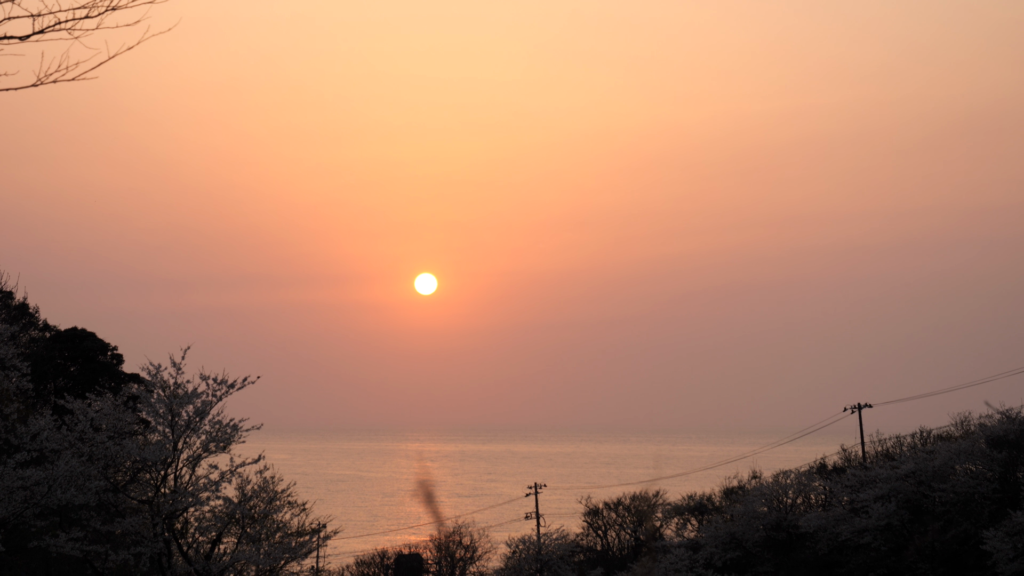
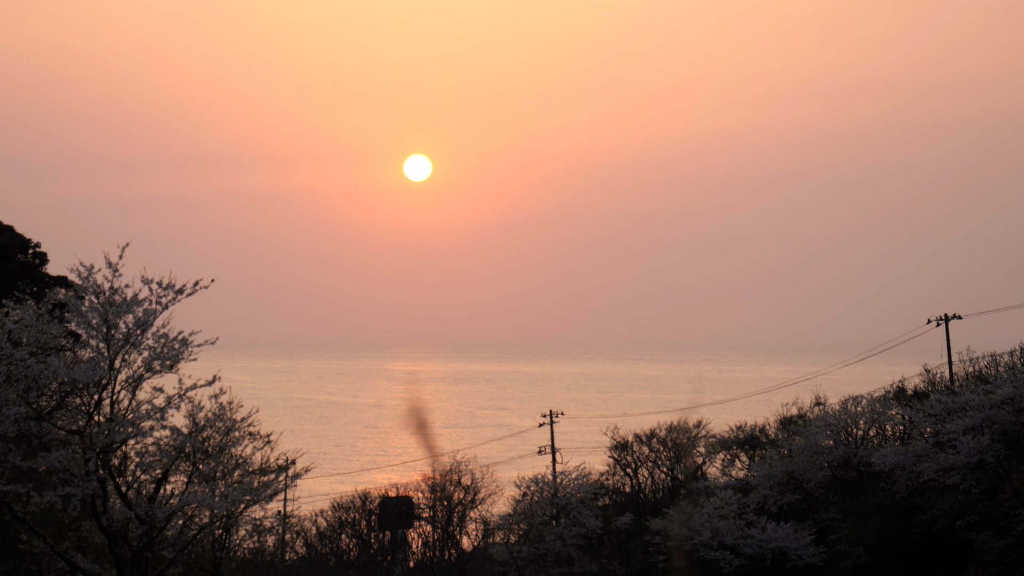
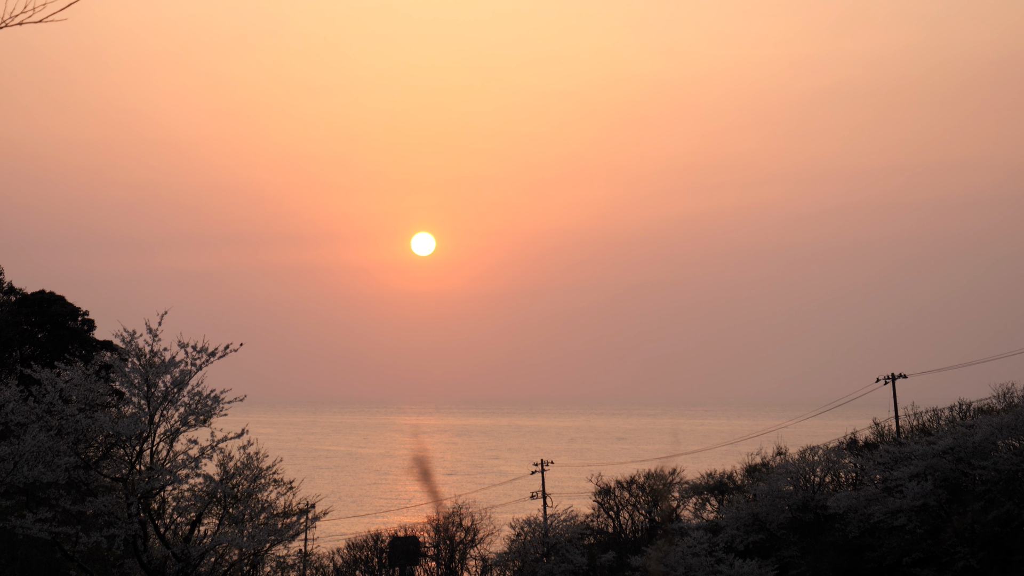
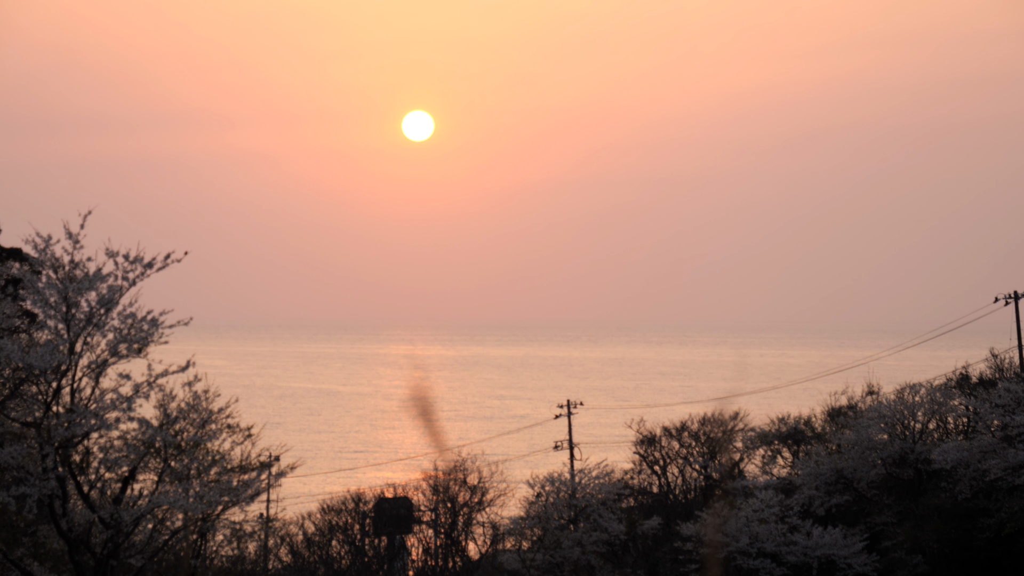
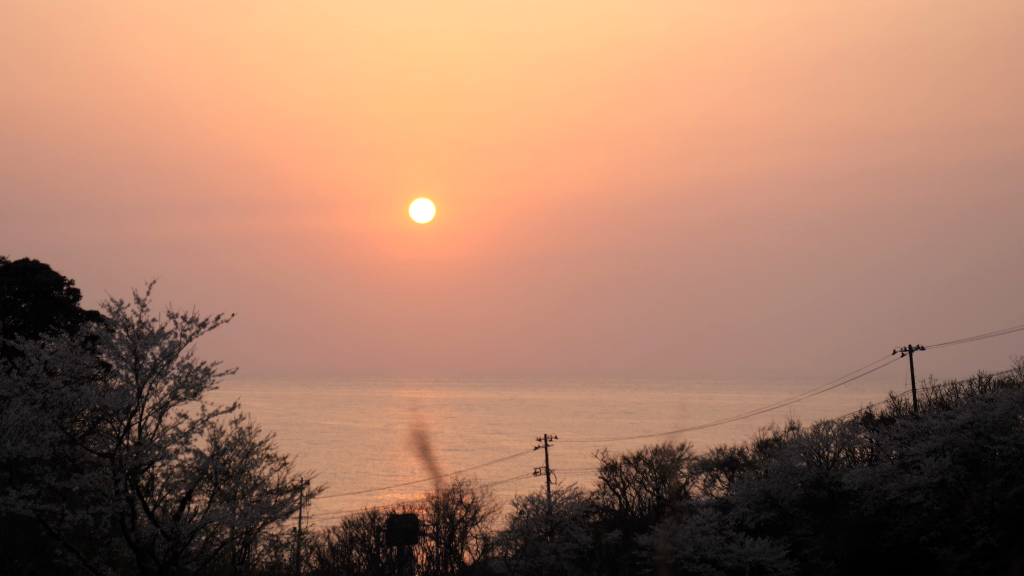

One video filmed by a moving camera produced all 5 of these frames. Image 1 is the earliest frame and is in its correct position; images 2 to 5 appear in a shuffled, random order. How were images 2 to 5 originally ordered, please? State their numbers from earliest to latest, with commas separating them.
3, 5, 2, 4
